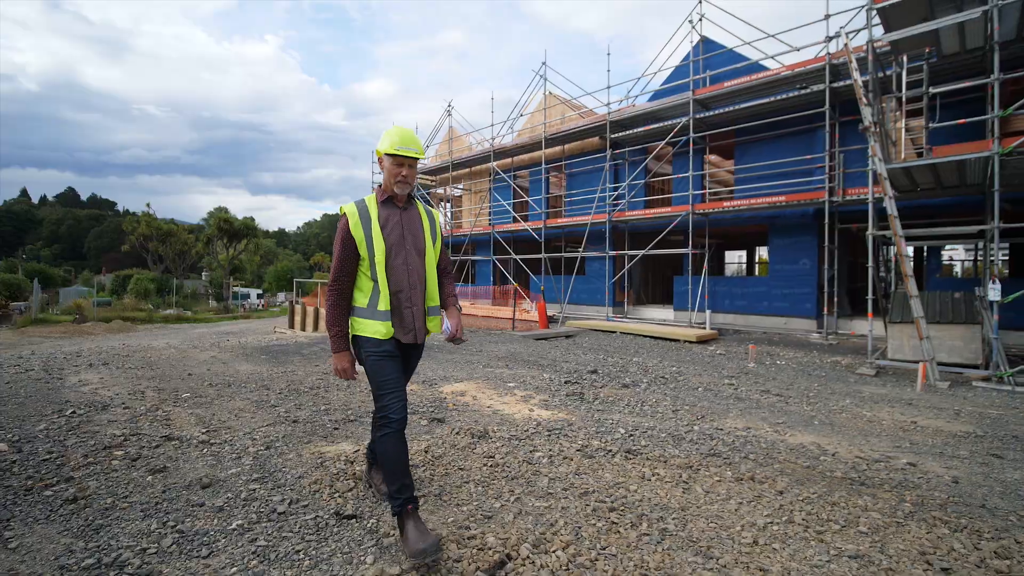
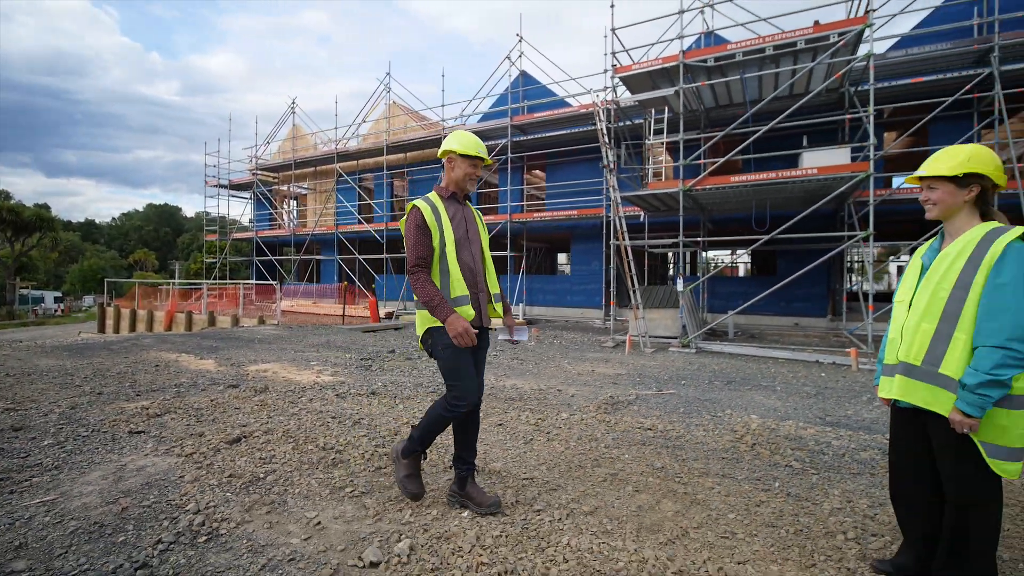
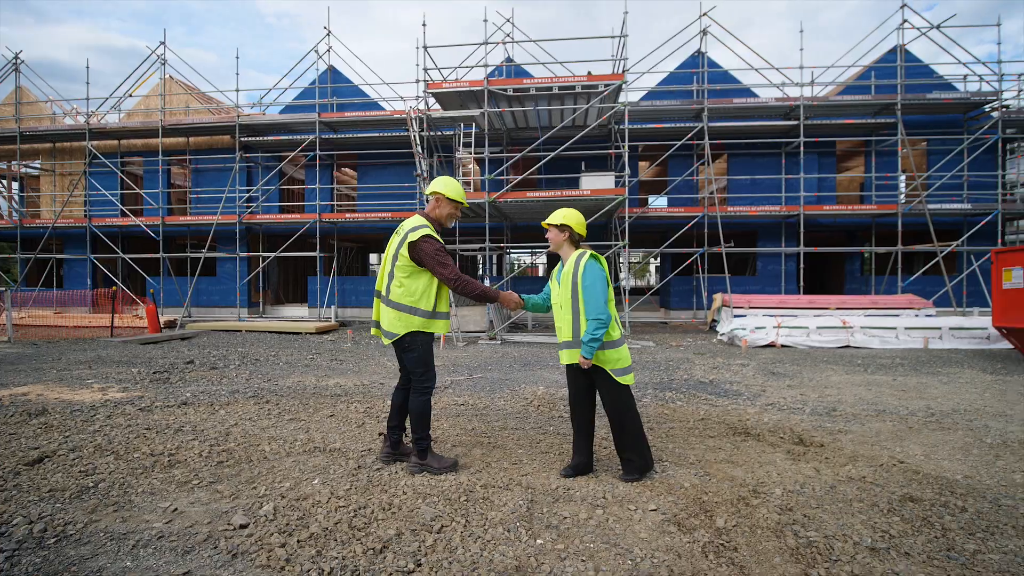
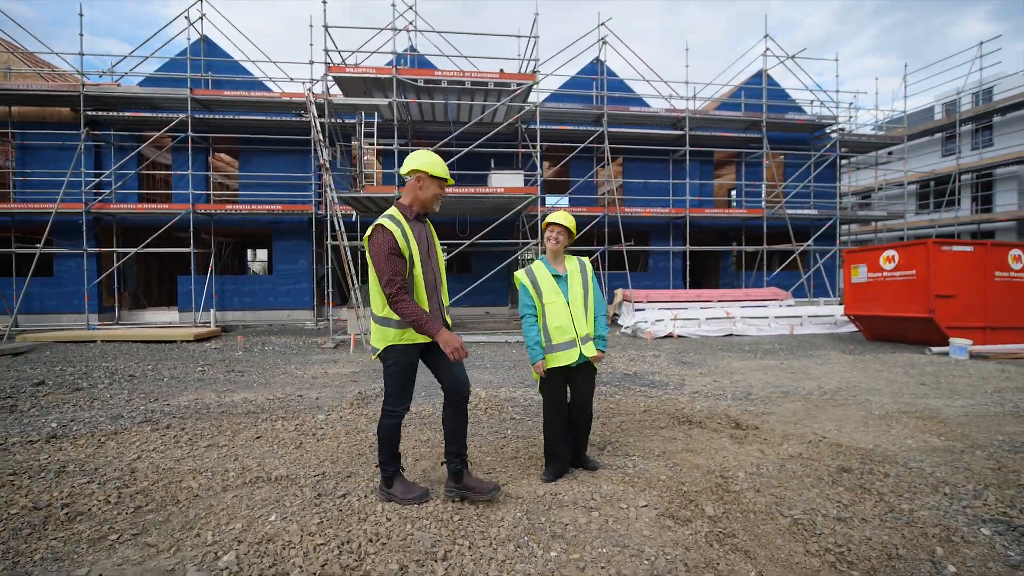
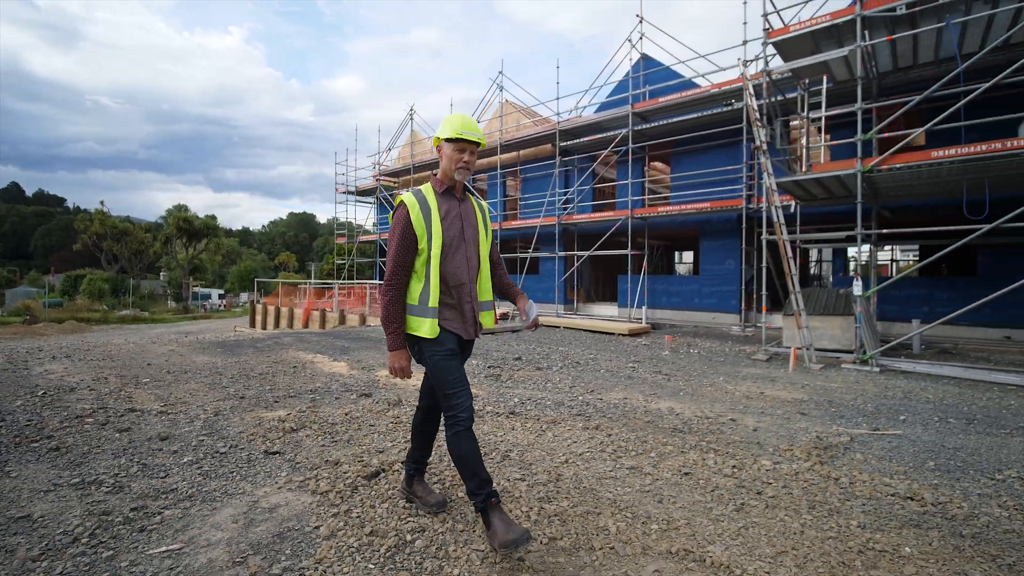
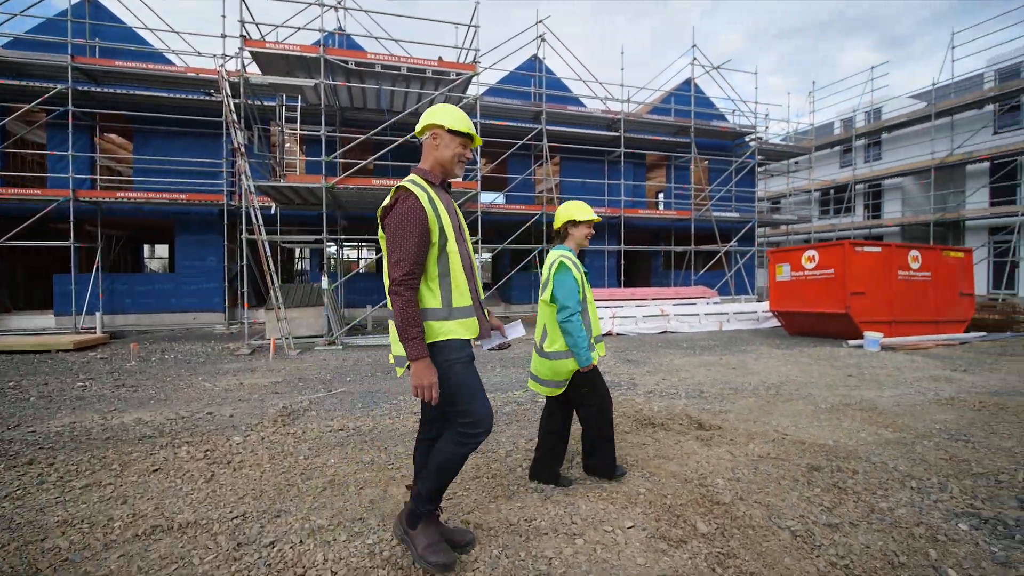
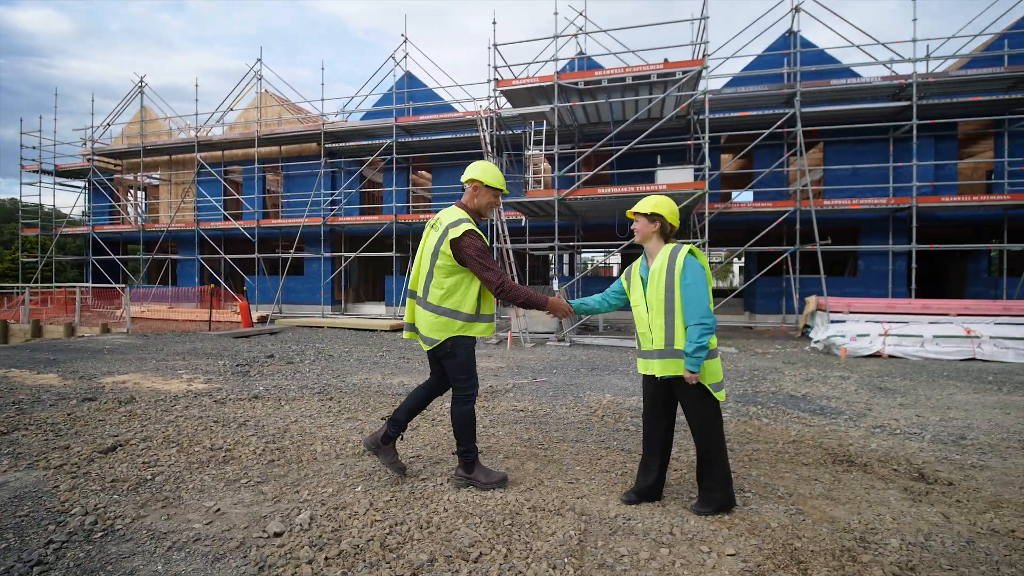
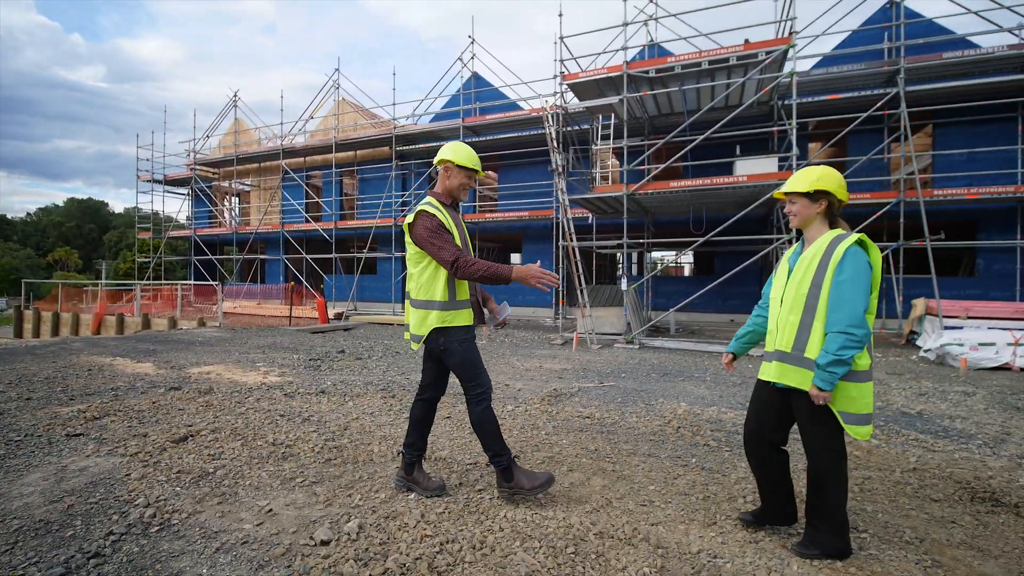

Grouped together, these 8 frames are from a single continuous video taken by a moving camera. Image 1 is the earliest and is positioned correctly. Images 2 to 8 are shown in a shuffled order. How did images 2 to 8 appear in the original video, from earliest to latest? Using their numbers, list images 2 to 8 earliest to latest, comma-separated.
5, 2, 8, 7, 3, 4, 6
